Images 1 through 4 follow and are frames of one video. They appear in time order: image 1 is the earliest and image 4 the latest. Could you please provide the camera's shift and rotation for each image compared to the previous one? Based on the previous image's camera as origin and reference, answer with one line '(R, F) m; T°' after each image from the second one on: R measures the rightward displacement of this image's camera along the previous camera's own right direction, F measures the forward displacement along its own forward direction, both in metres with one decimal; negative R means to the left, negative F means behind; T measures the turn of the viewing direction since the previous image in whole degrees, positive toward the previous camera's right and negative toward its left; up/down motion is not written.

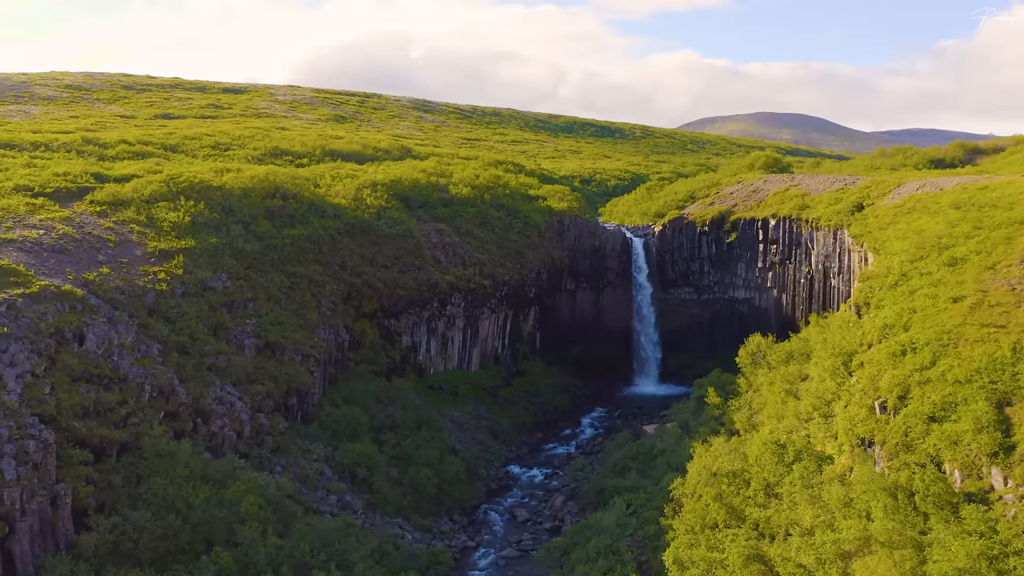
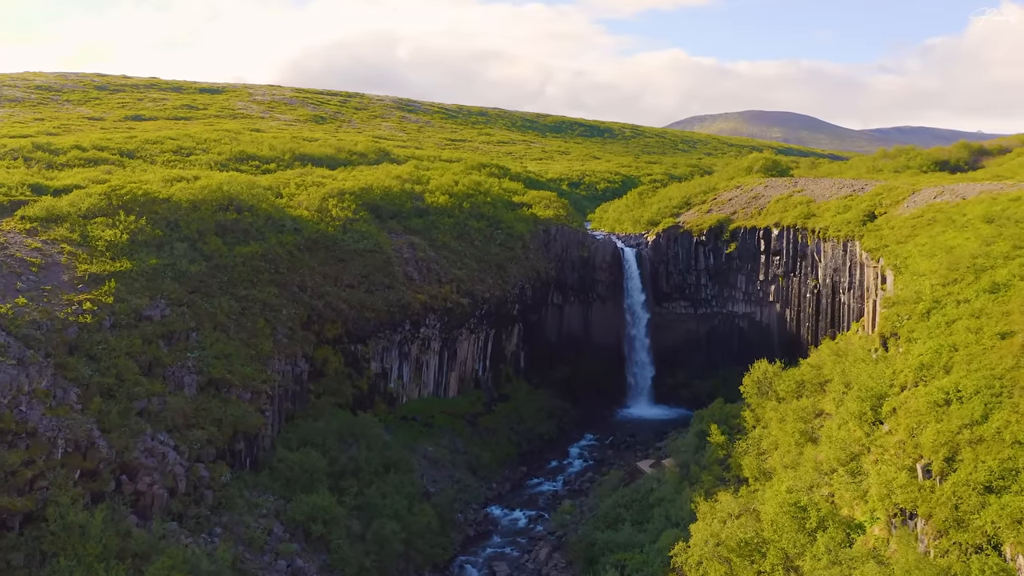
(+0.5, +3.2) m; +1°
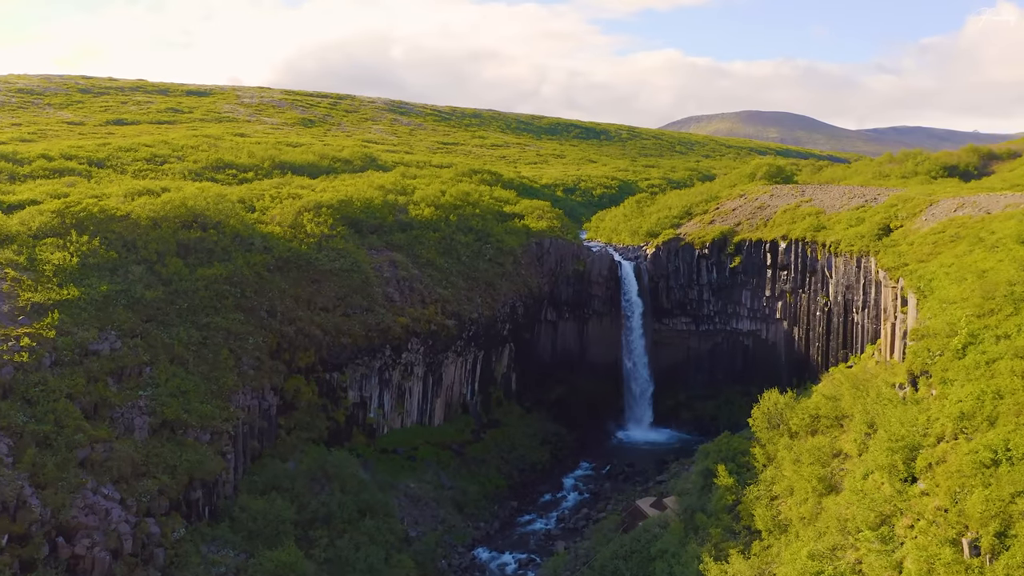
(+0.3, +2.3) m; 0°
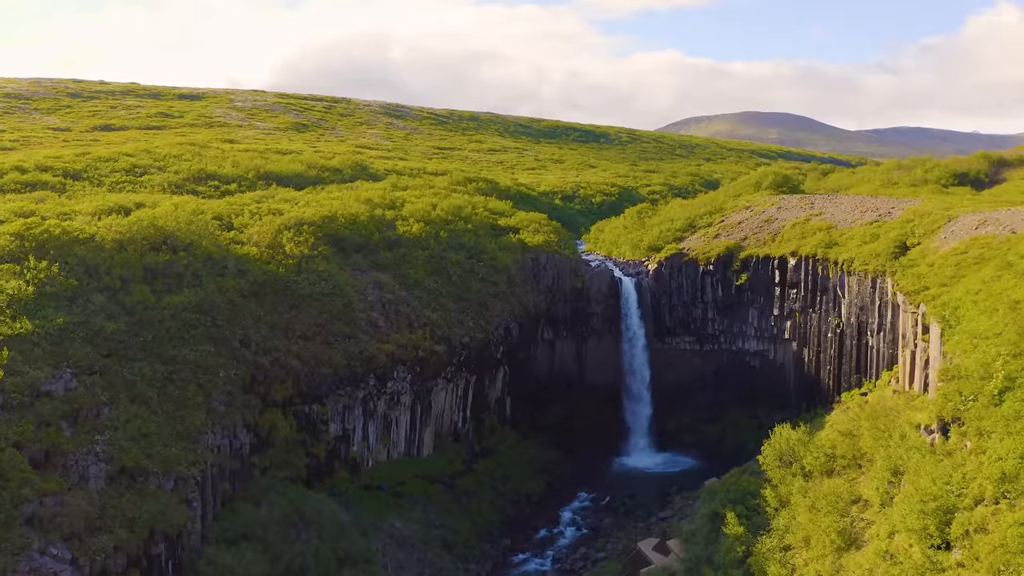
(+0.3, +1.8) m; 0°
